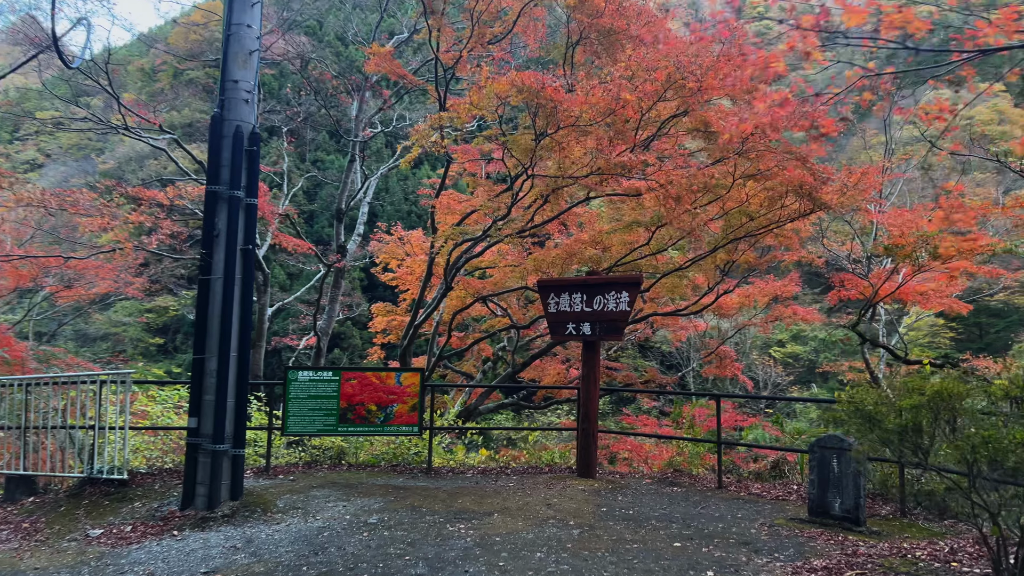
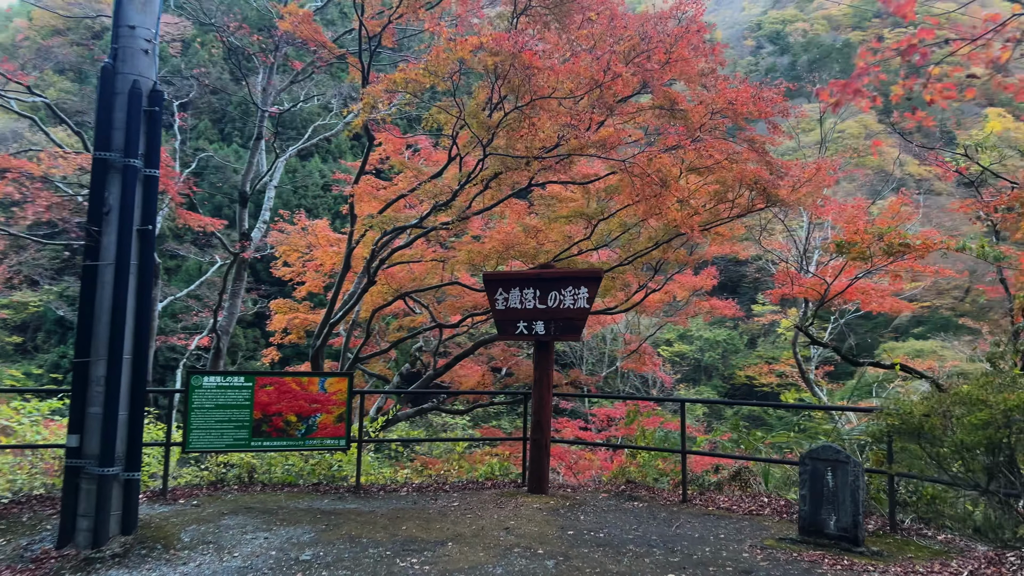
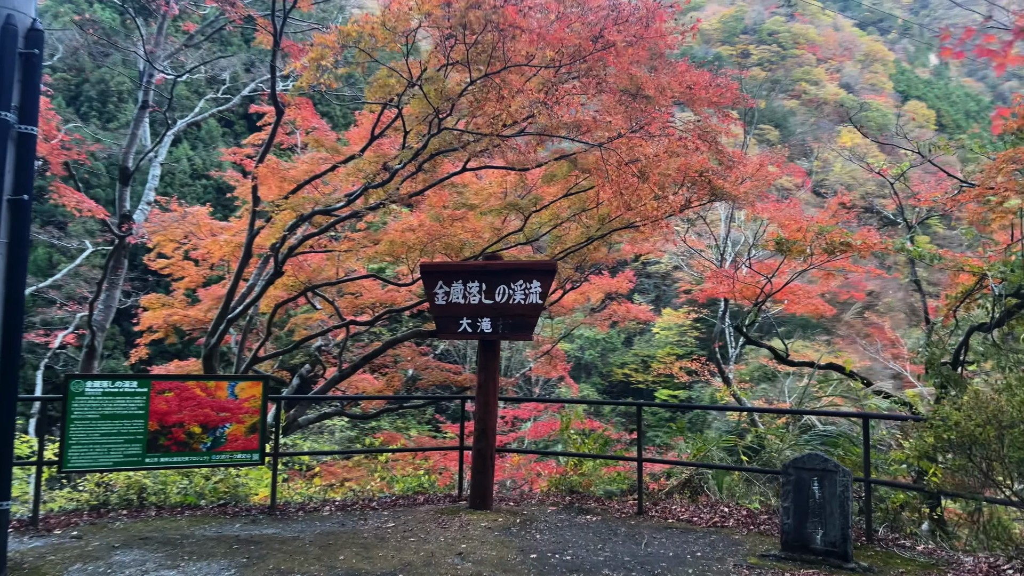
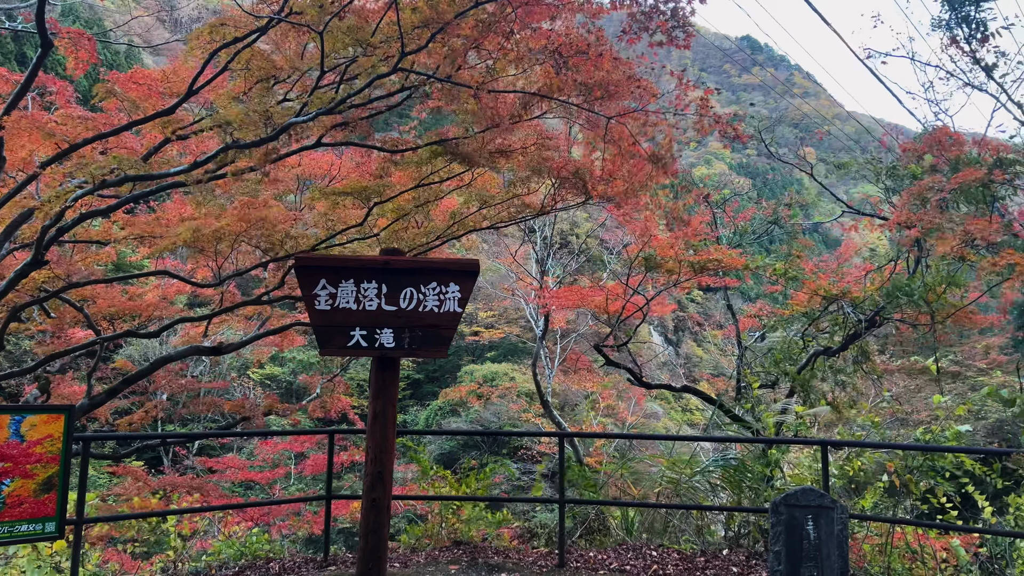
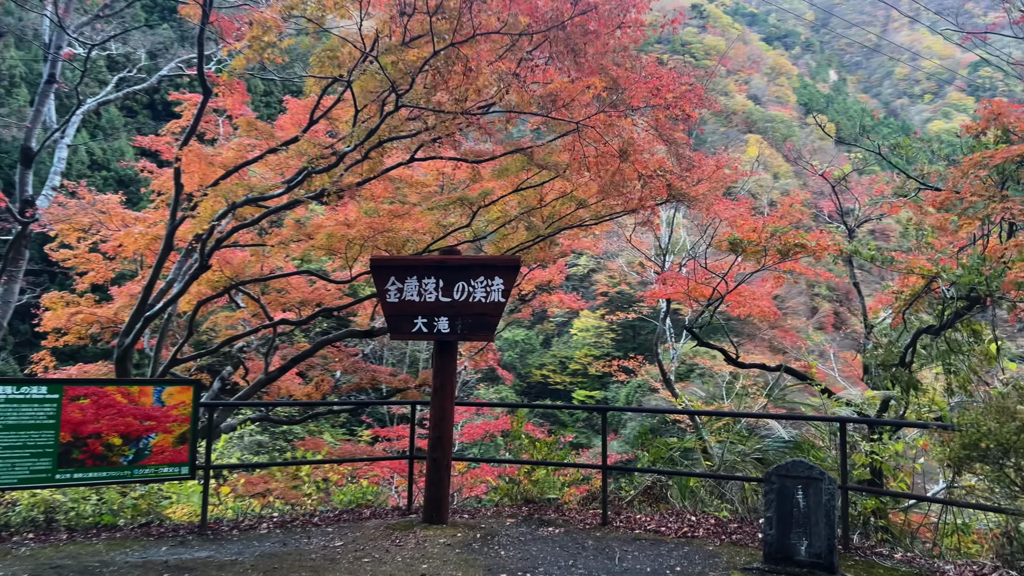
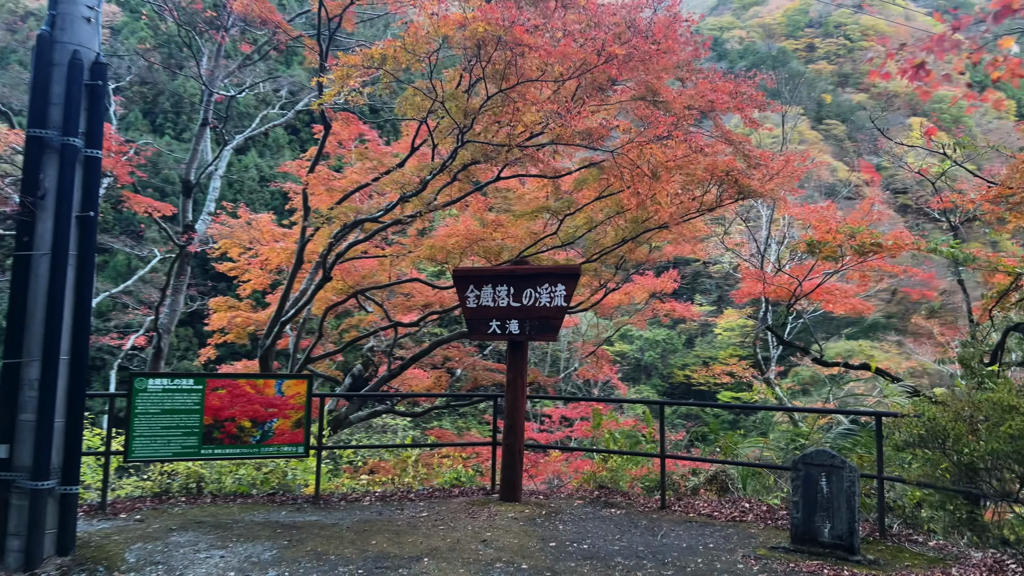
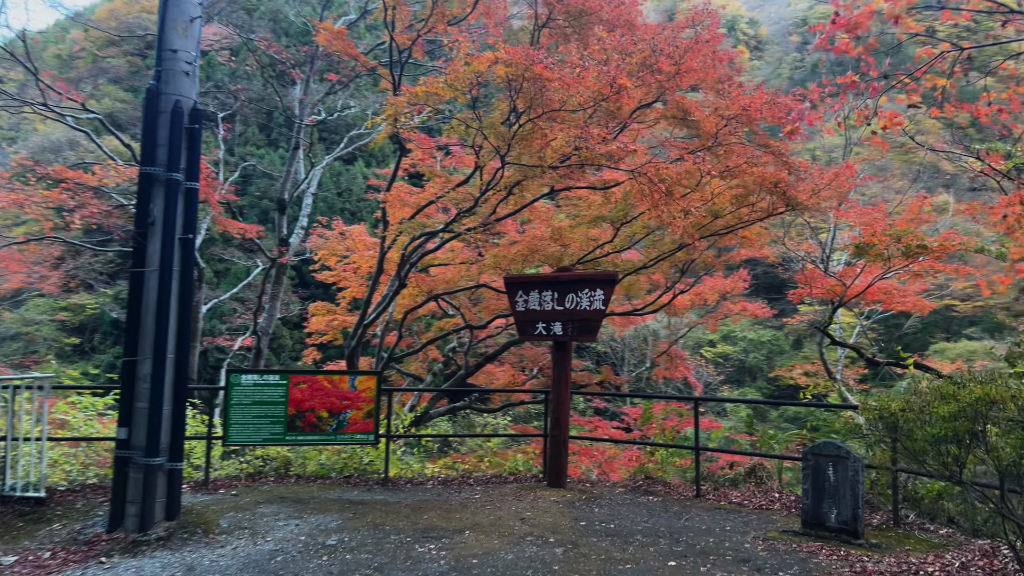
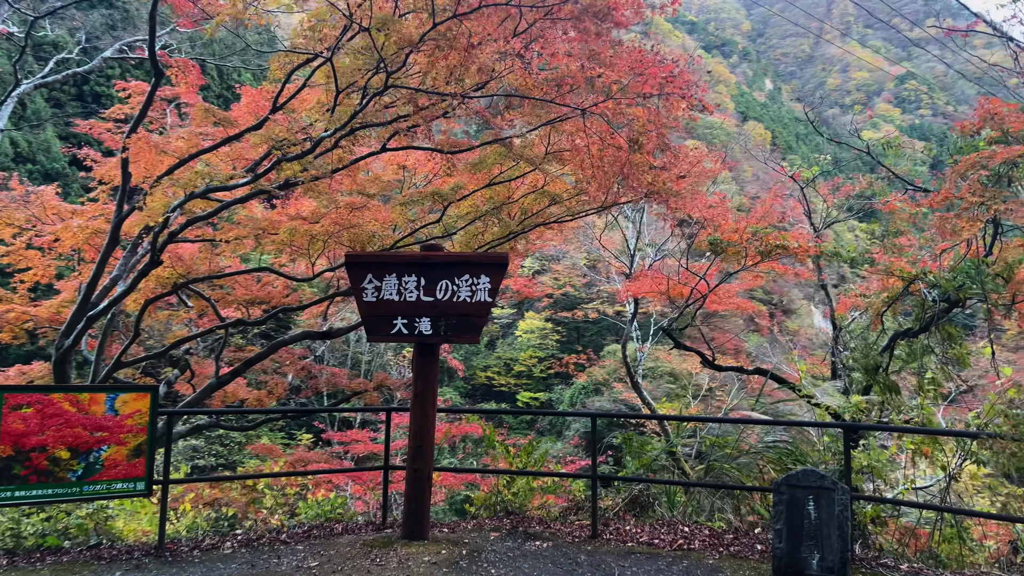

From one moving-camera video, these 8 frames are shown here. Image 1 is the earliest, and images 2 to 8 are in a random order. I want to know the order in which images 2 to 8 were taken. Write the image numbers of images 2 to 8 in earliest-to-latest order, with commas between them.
7, 2, 6, 3, 5, 8, 4
